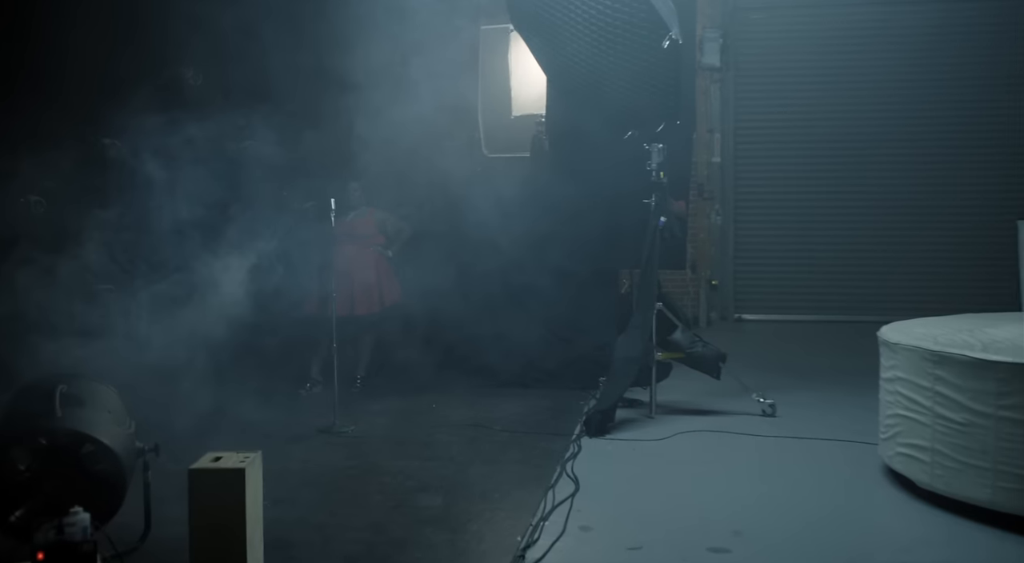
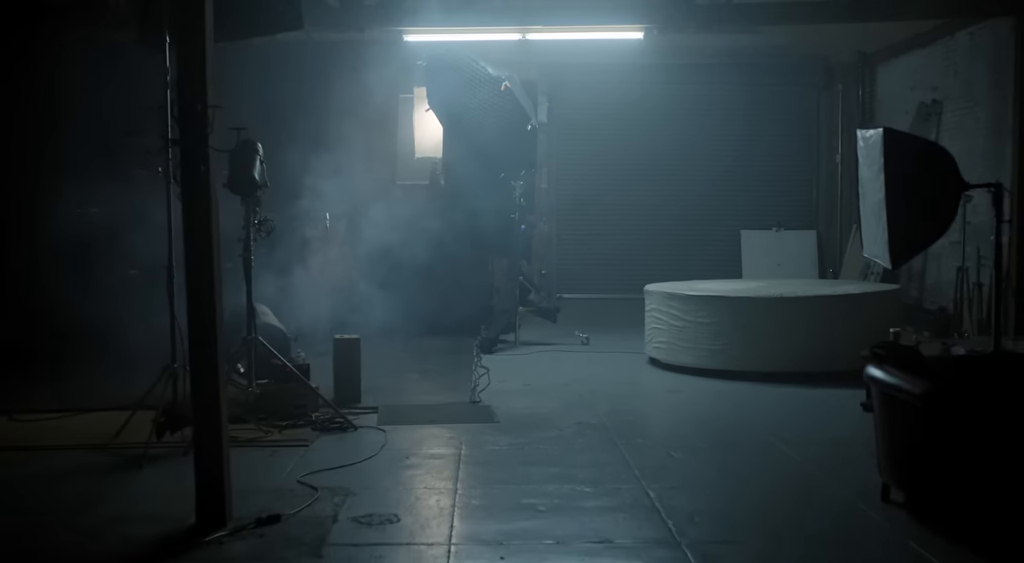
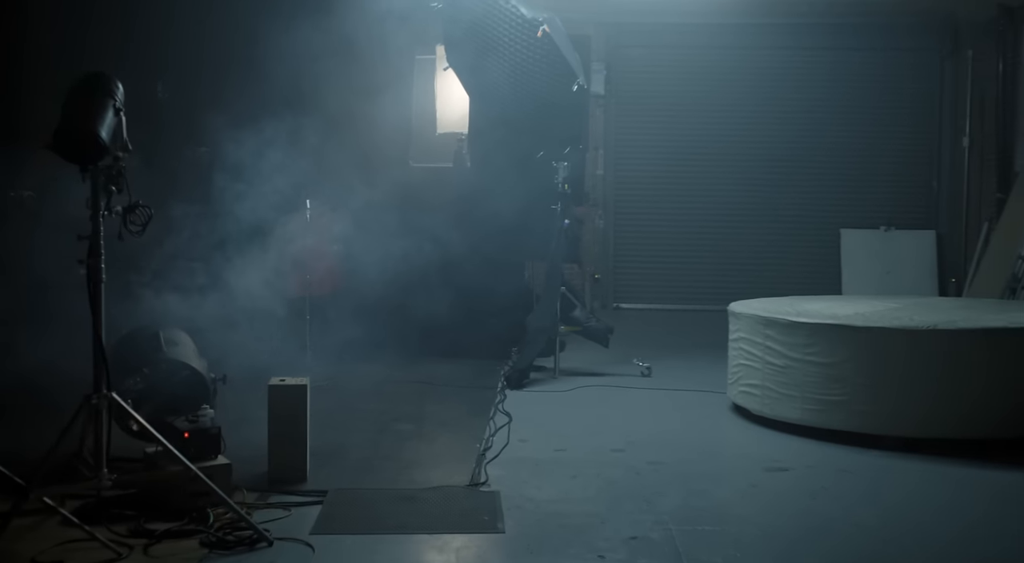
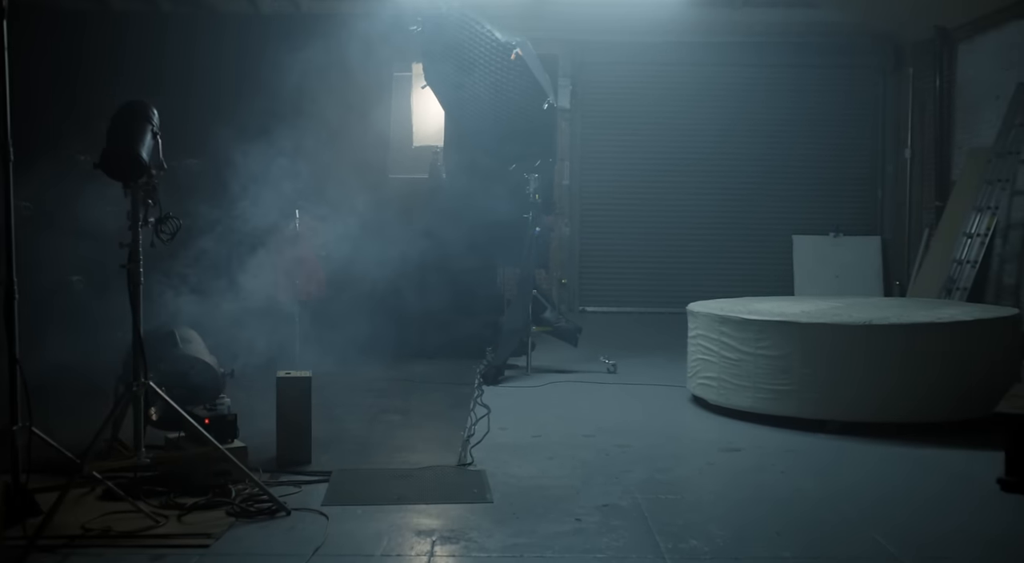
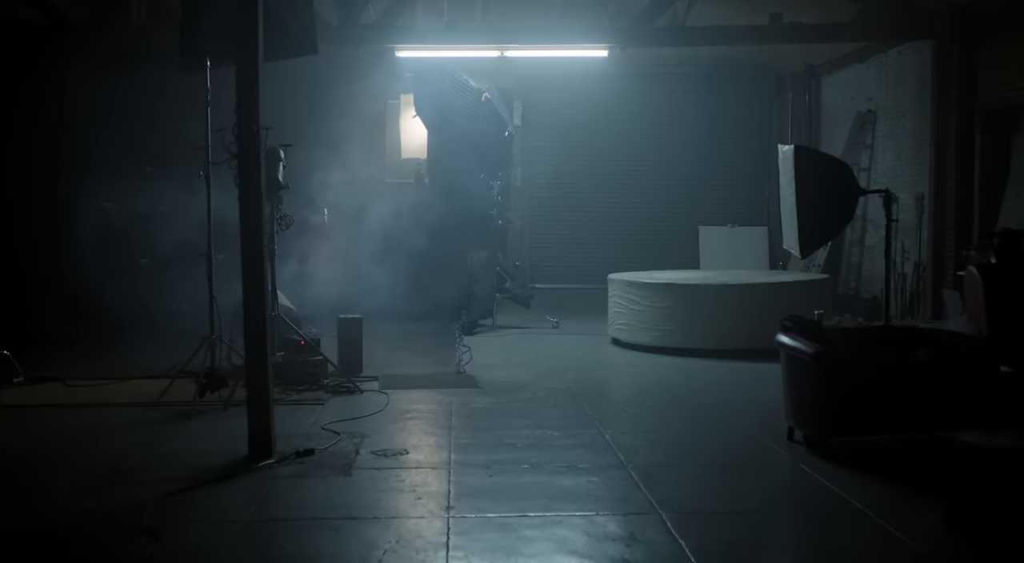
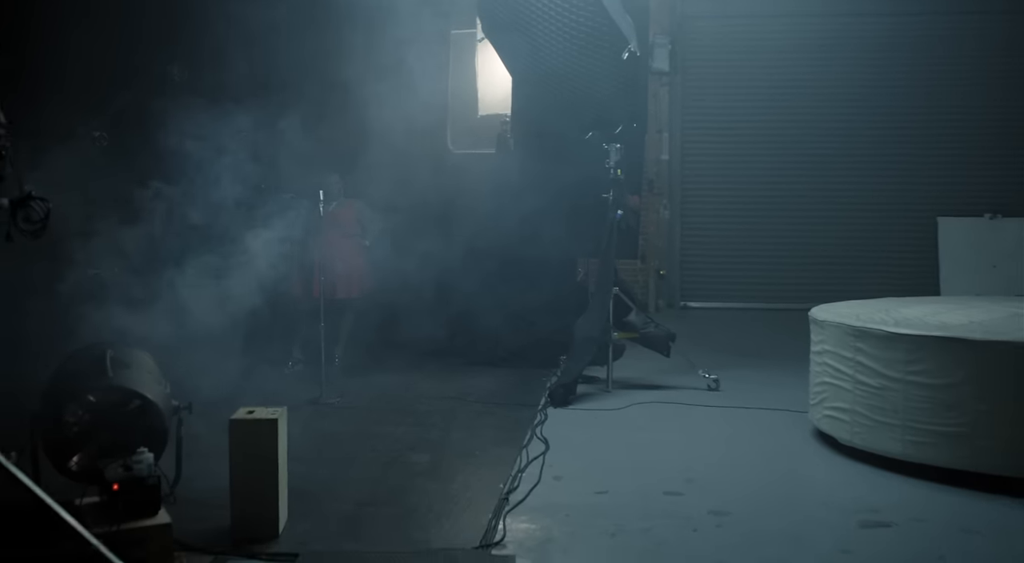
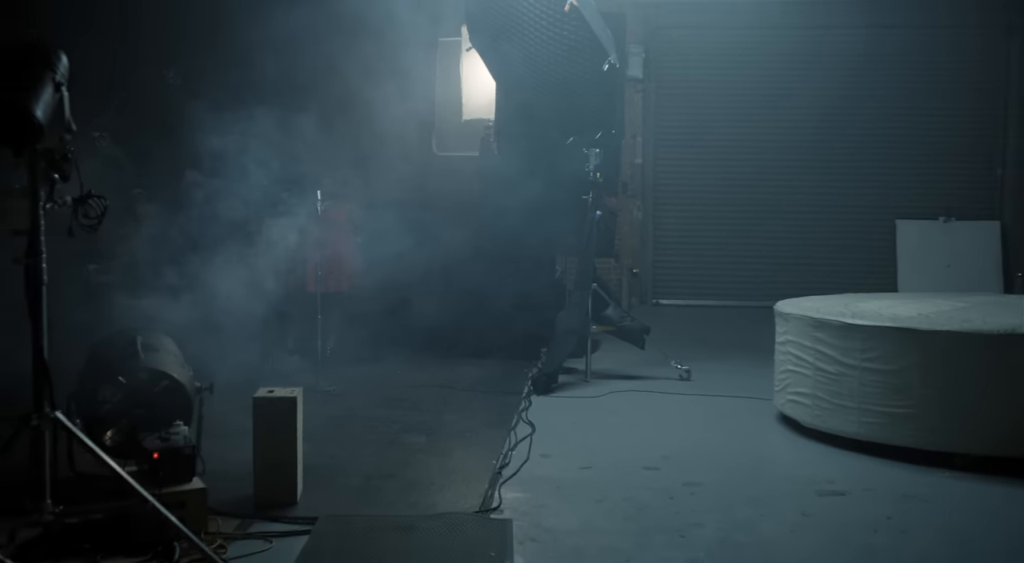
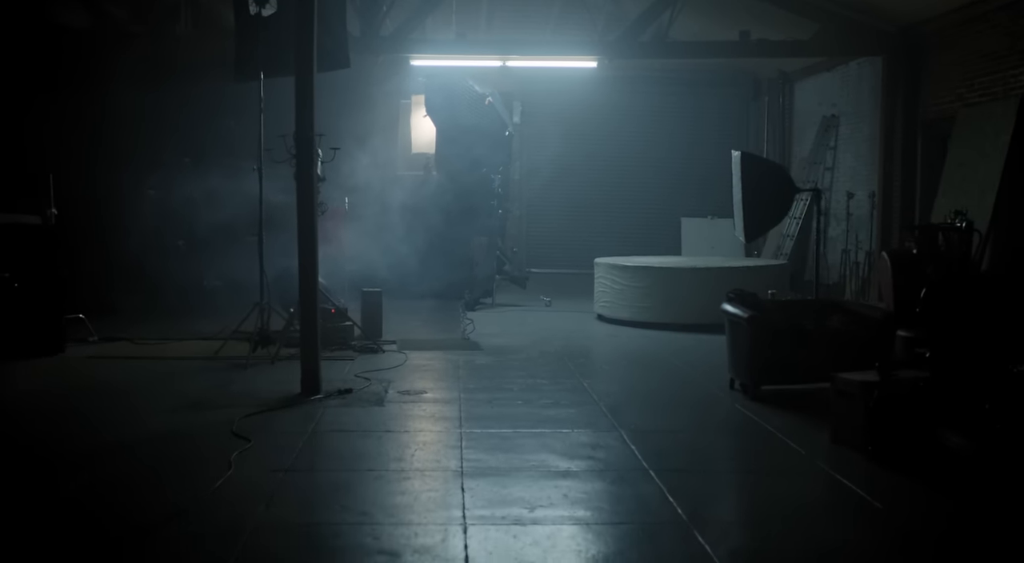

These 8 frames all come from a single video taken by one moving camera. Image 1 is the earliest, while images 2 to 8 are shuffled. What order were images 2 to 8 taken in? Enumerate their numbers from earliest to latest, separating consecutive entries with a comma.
6, 7, 3, 4, 2, 5, 8
